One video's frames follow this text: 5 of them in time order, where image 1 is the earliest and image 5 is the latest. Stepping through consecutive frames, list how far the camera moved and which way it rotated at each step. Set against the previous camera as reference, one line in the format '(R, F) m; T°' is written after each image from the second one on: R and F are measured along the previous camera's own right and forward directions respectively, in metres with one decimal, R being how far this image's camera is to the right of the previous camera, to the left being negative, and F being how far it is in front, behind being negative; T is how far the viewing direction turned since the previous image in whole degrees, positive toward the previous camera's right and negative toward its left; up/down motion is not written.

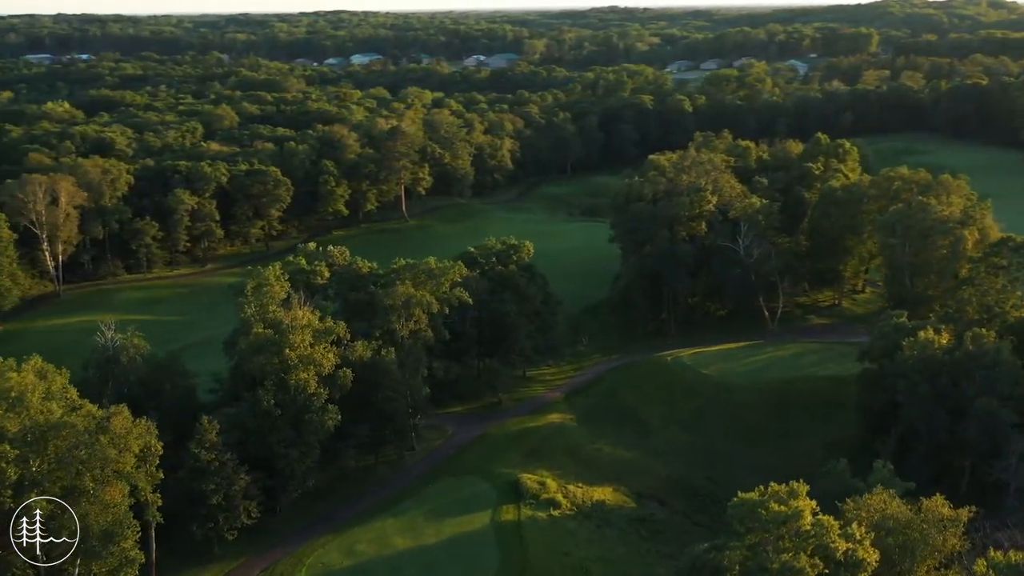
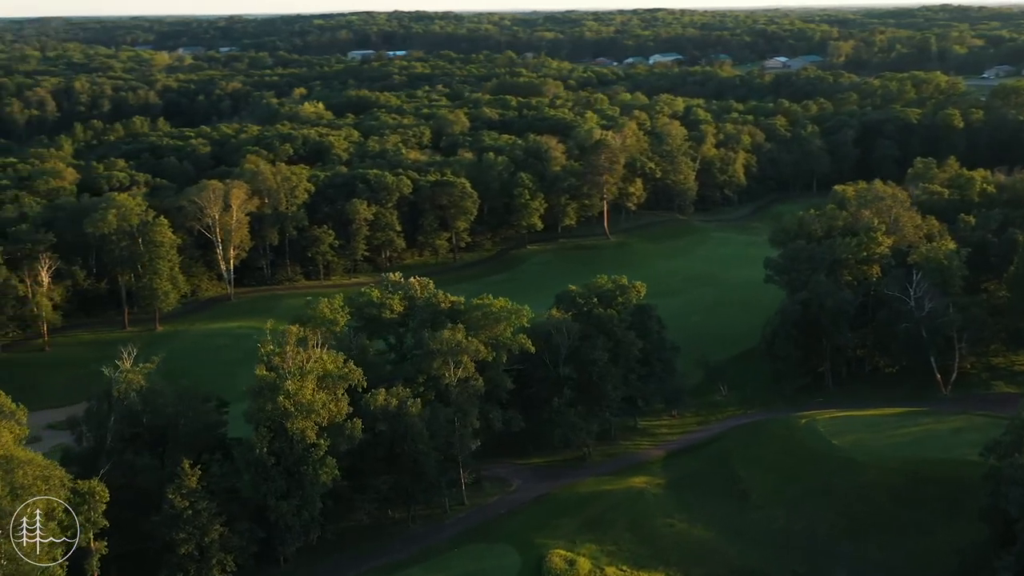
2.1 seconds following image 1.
(+5.2, +3.1) m; -15°
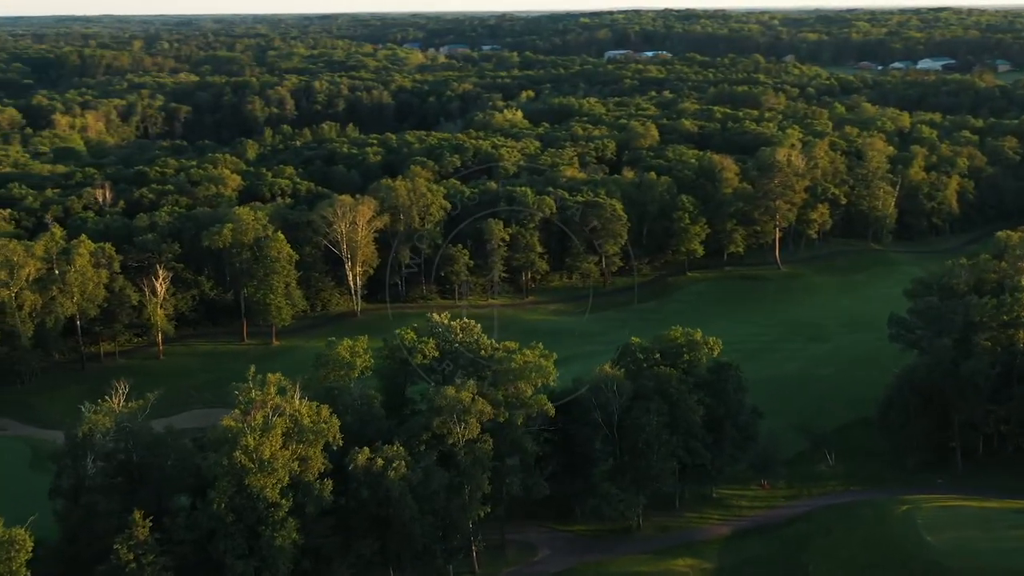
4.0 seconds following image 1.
(+4.6, +2.8) m; -13°
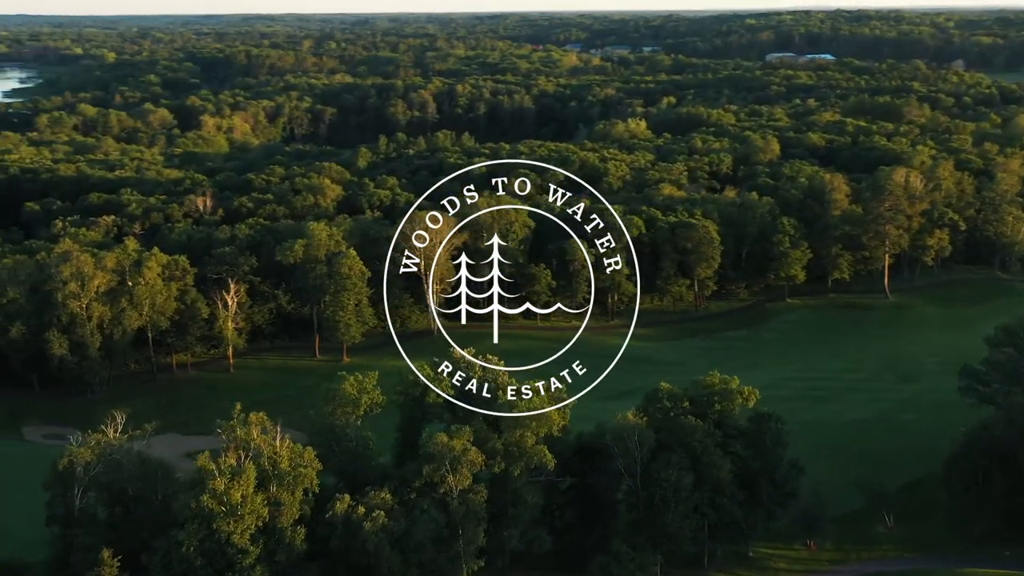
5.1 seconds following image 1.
(+3.0, +1.4) m; -8°
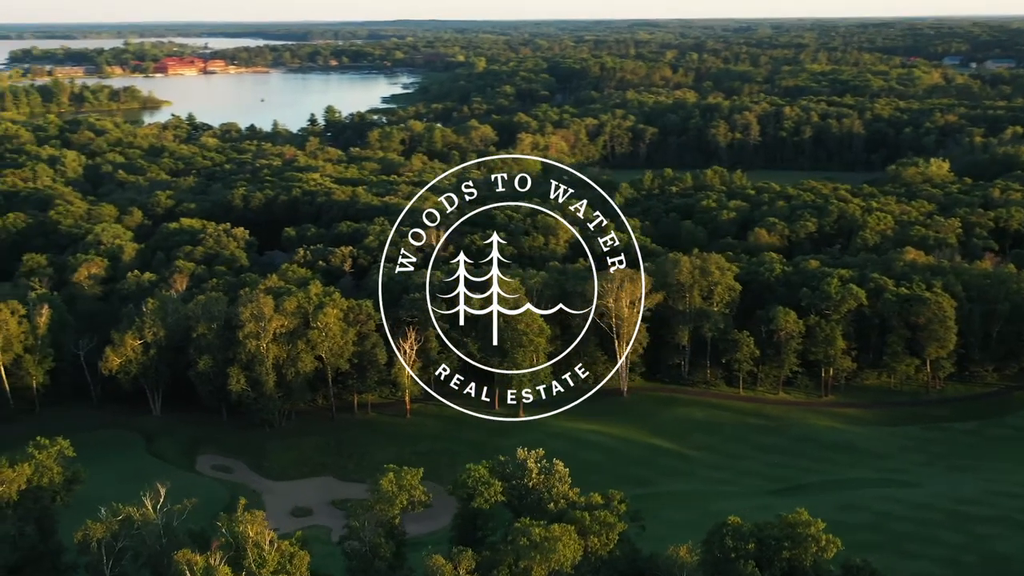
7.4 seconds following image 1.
(+5.7, +2.8) m; -18°
